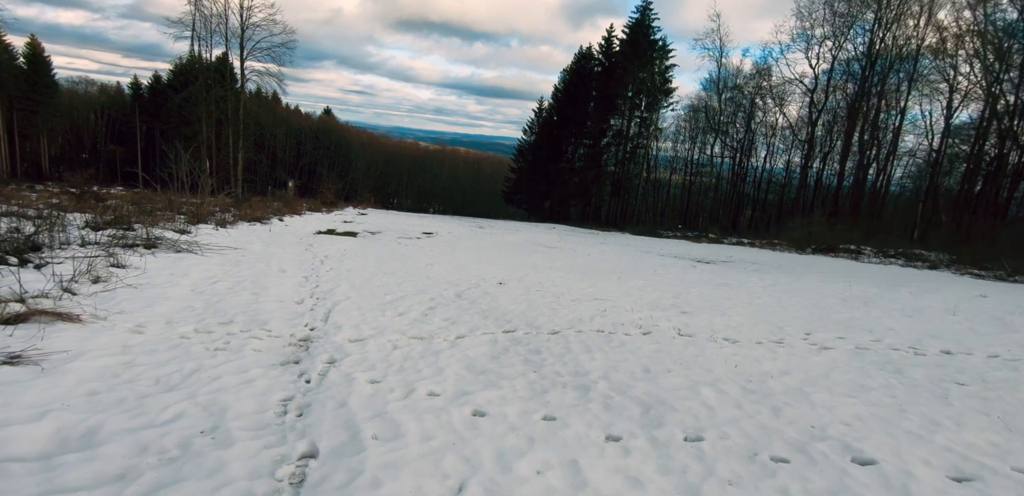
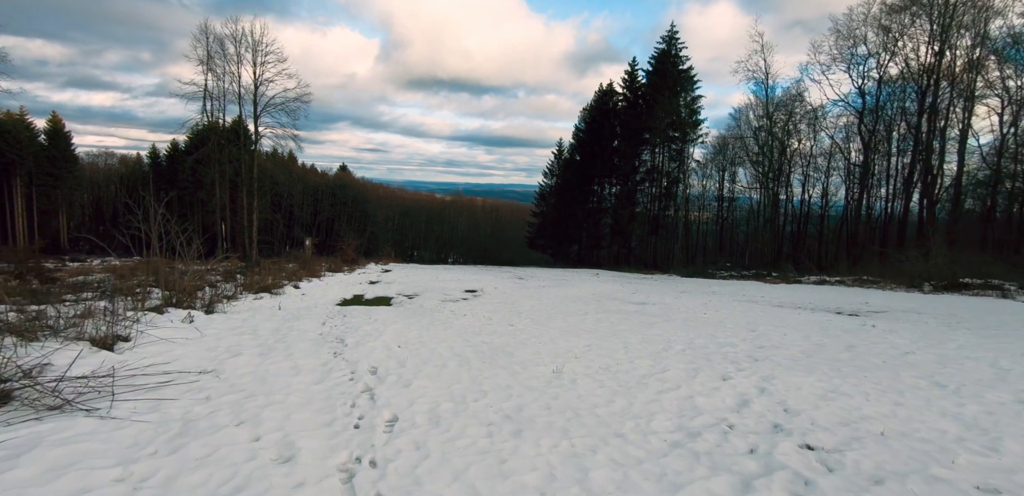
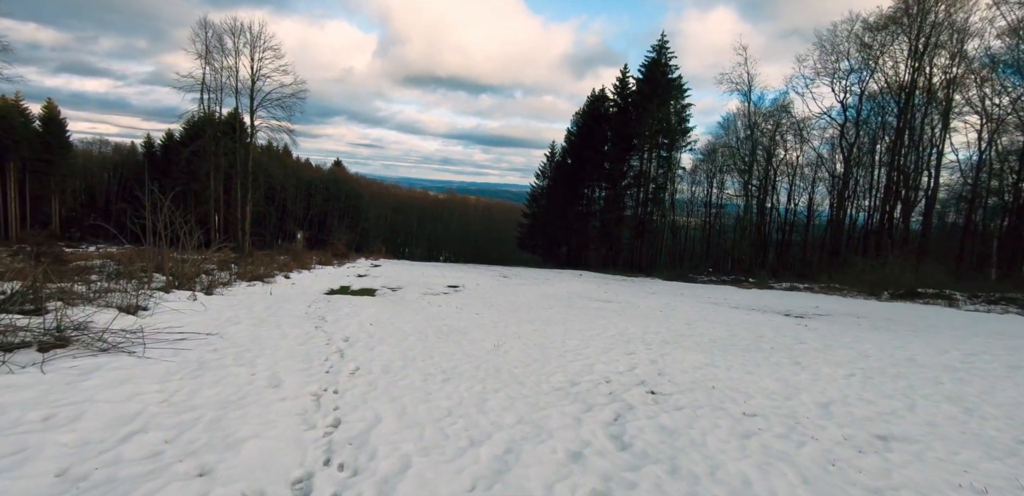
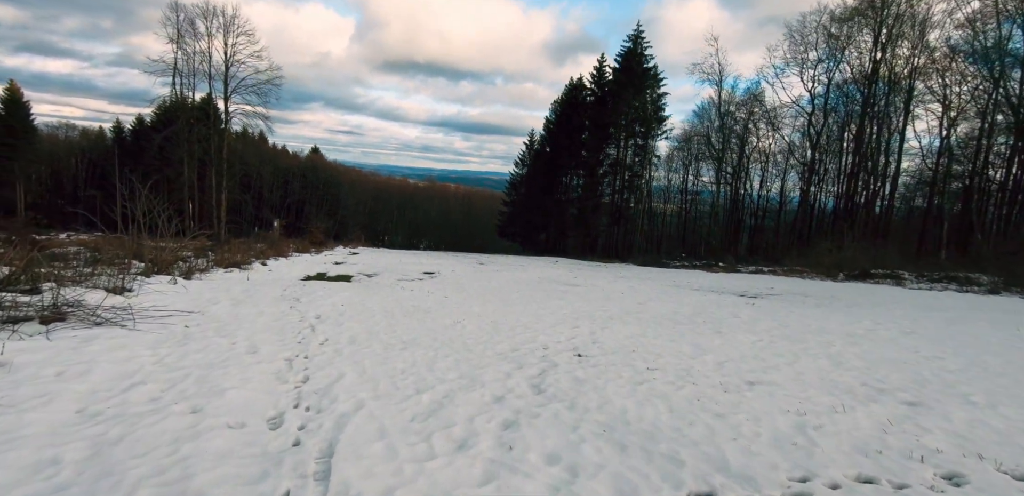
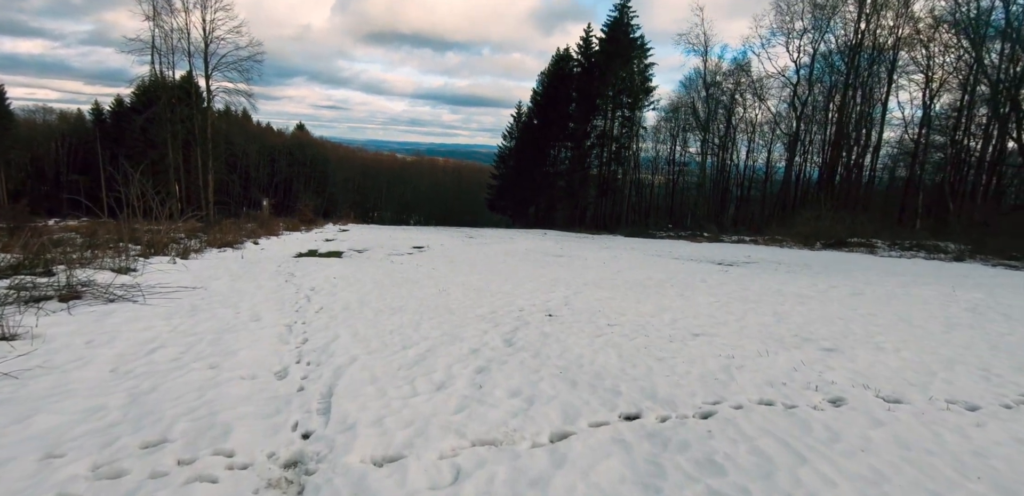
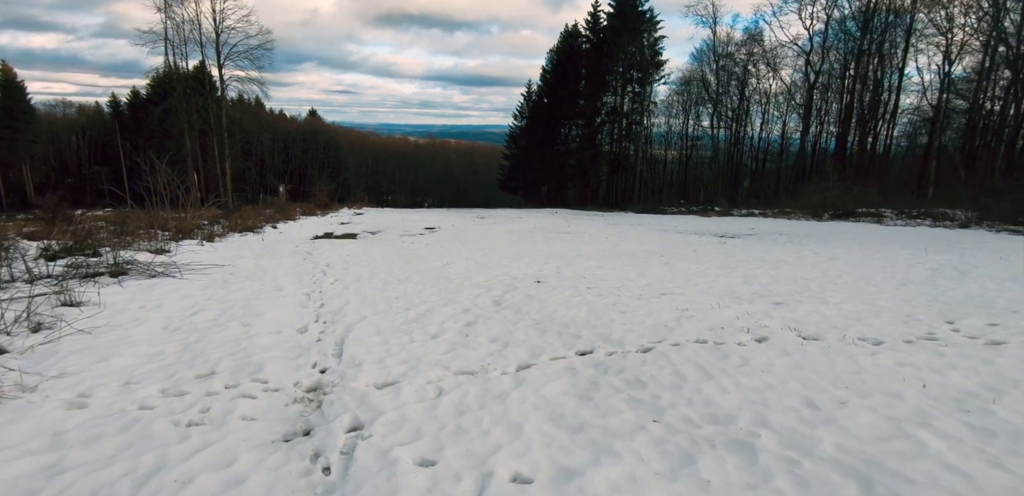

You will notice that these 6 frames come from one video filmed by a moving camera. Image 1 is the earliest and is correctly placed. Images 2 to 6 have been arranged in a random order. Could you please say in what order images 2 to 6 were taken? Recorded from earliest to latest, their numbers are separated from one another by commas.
6, 5, 4, 3, 2
